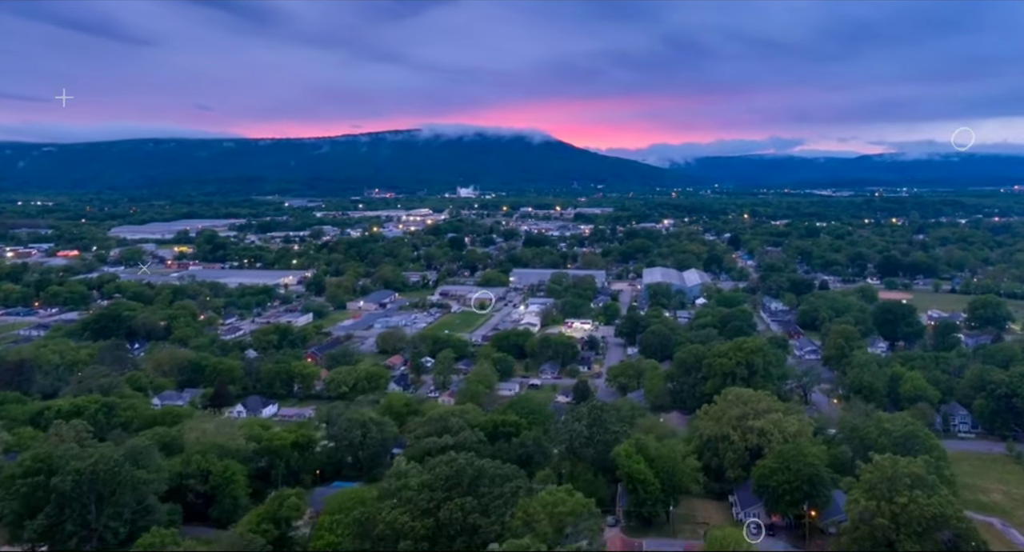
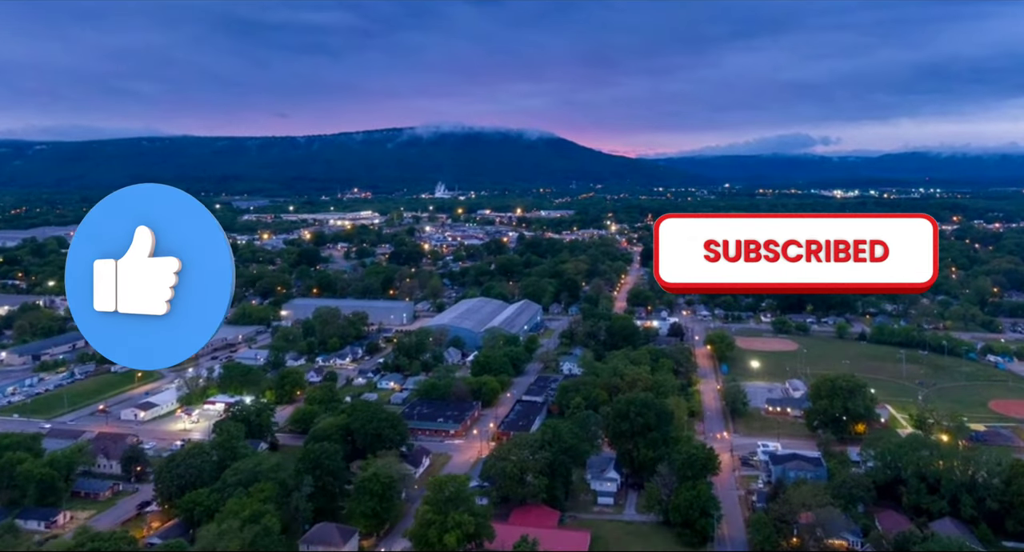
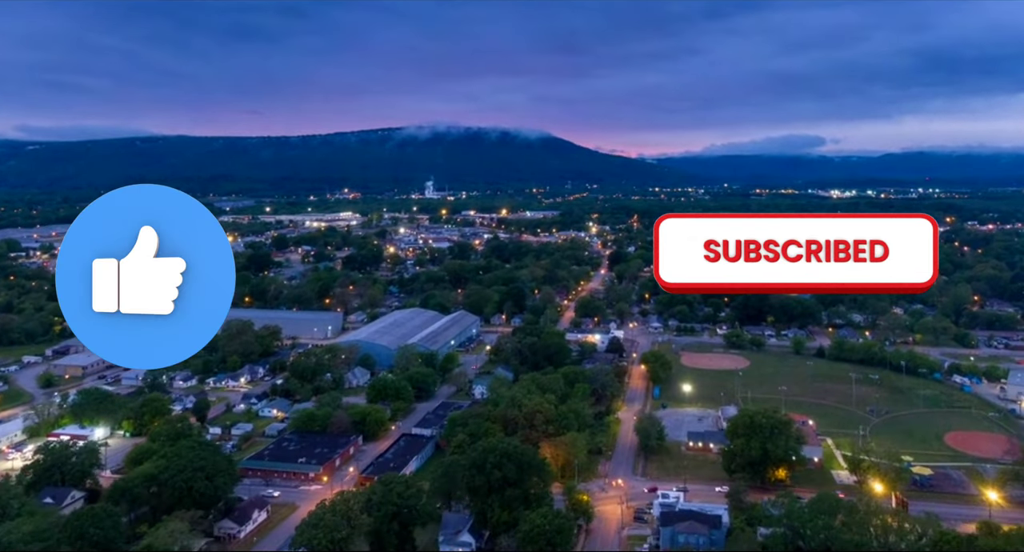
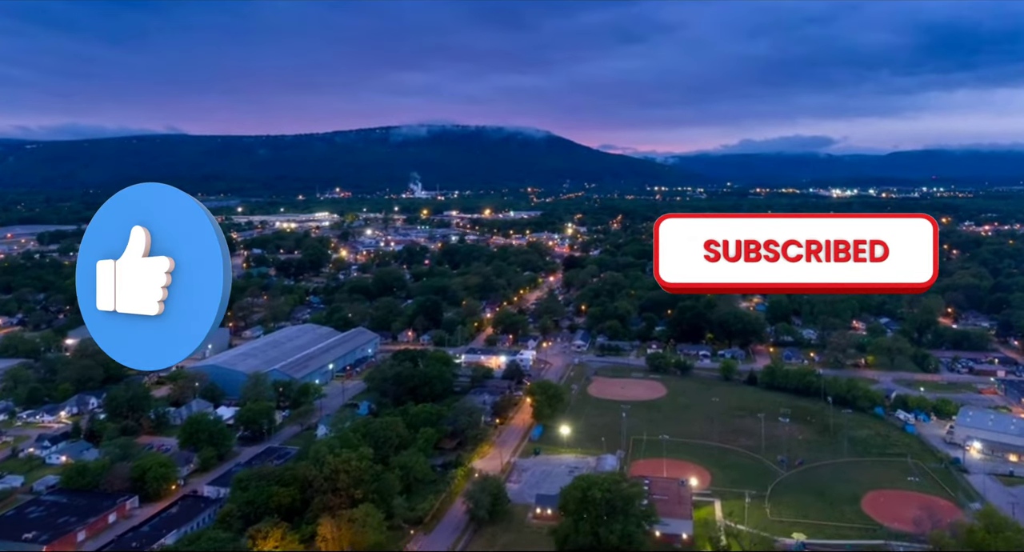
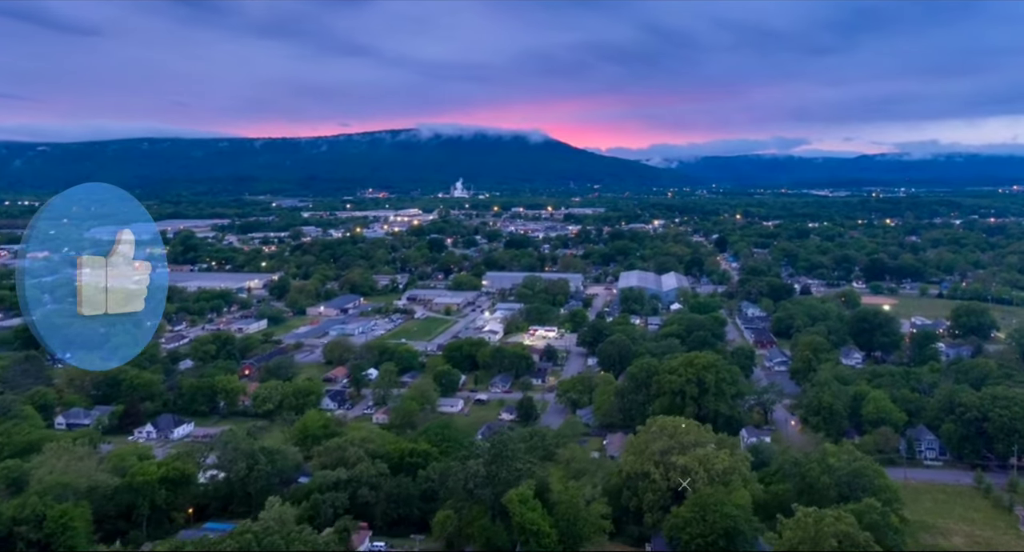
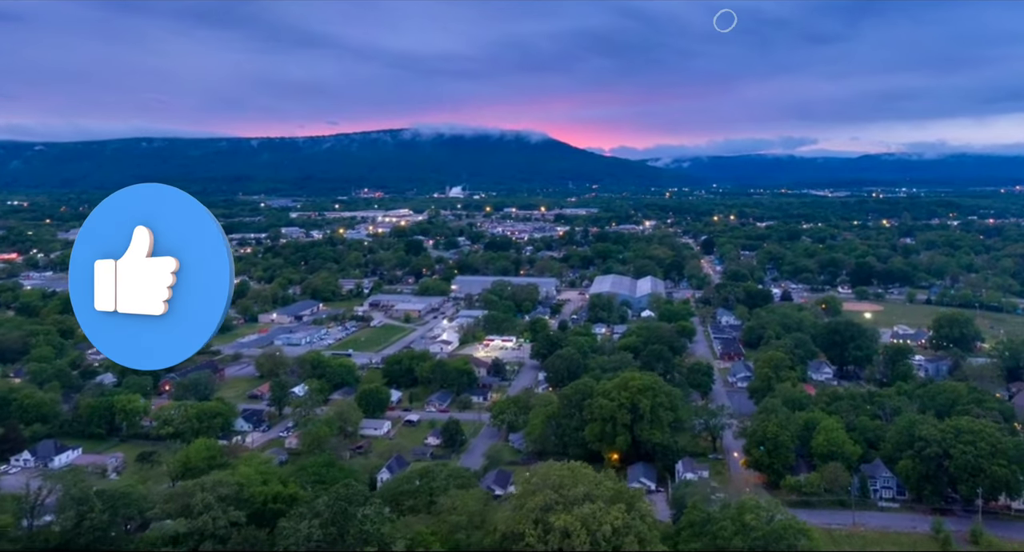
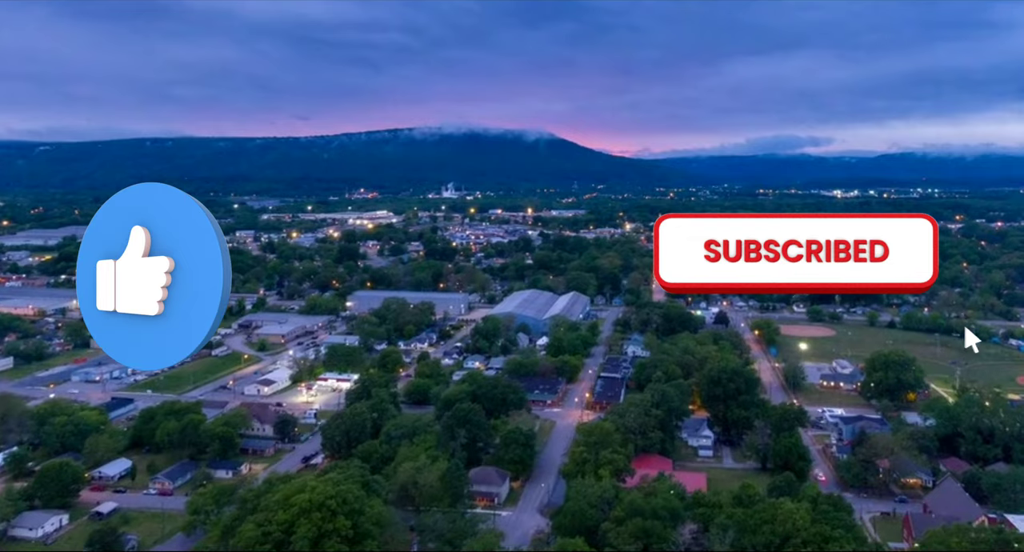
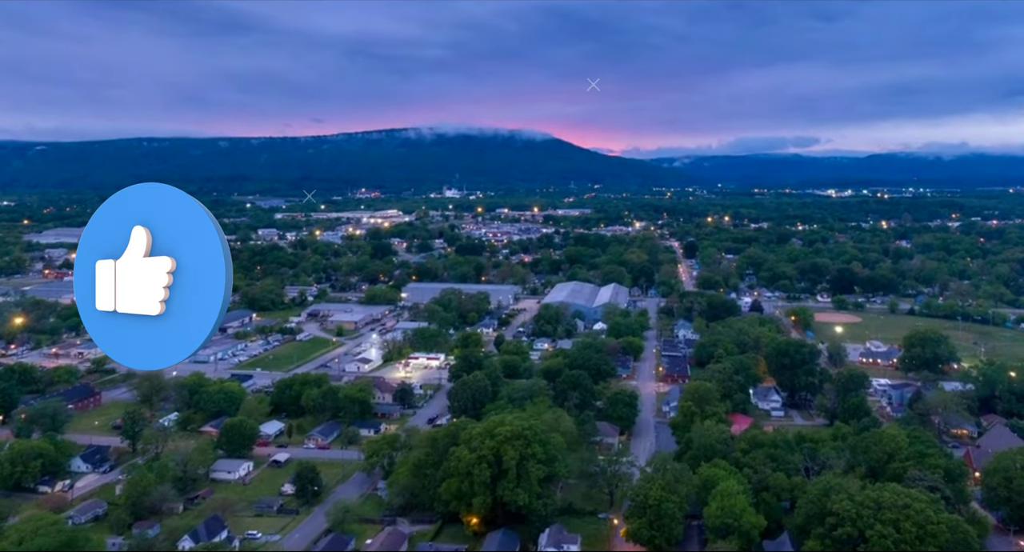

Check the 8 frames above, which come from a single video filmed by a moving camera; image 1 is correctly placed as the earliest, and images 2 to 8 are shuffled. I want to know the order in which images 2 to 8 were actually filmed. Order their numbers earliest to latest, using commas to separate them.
5, 6, 8, 7, 2, 3, 4
